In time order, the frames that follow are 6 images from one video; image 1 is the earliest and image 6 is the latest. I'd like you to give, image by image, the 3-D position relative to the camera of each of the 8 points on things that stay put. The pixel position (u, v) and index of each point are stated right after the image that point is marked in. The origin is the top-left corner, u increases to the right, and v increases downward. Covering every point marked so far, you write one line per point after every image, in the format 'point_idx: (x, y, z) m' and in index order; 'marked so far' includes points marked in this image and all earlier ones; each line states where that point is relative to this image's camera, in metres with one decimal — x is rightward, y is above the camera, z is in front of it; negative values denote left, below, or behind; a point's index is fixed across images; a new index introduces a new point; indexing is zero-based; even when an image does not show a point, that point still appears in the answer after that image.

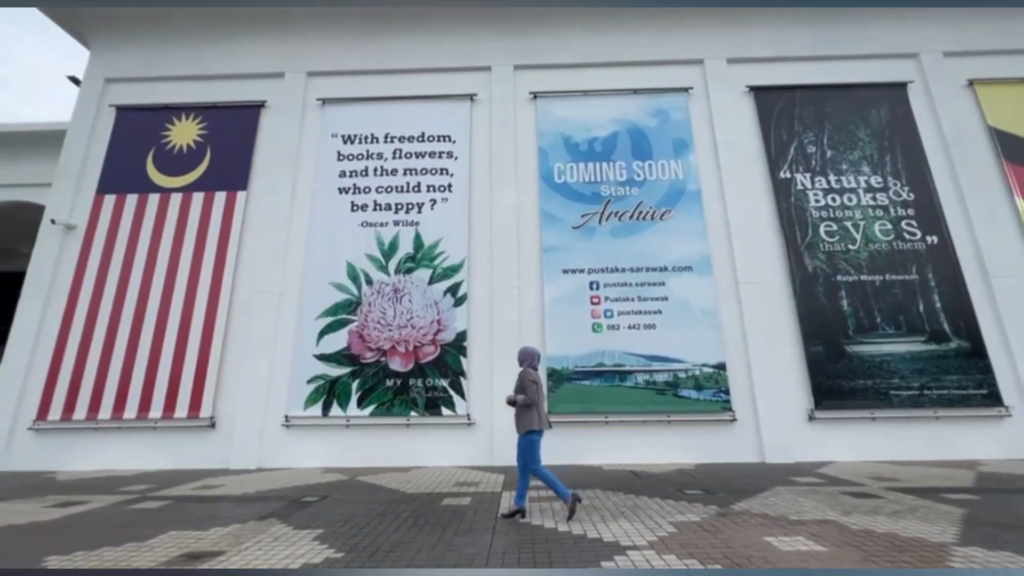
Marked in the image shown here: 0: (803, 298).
0: (+4.7, -0.2, +8.0) m
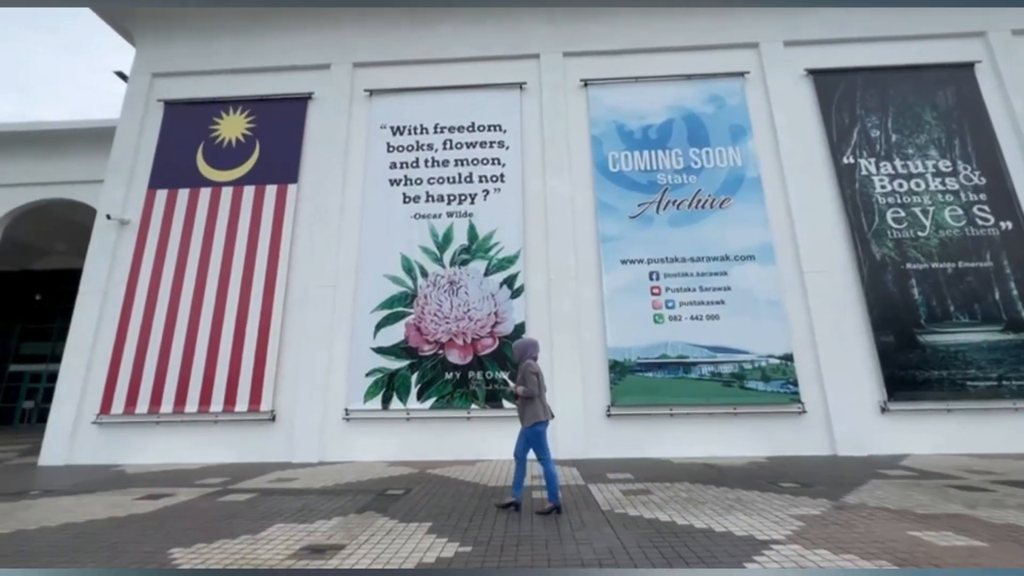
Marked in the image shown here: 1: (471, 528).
0: (+5.6, 0.0, +7.8) m
1: (-0.3, -1.9, +3.9) m
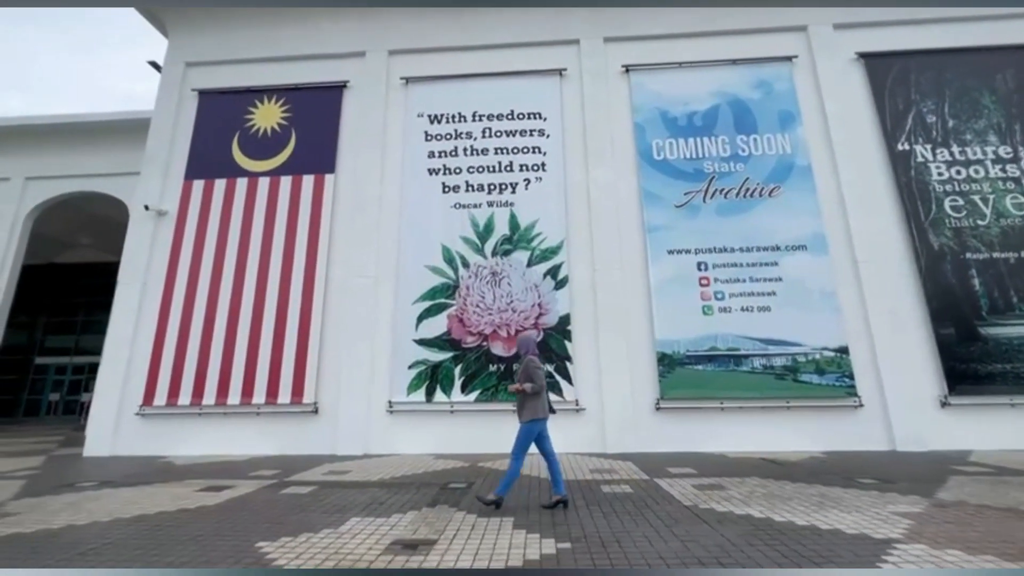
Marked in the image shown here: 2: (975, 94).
0: (+6.3, +0.2, +7.5) m
1: (+0.4, -1.8, +3.7) m
2: (+7.6, +3.2, +8.3) m
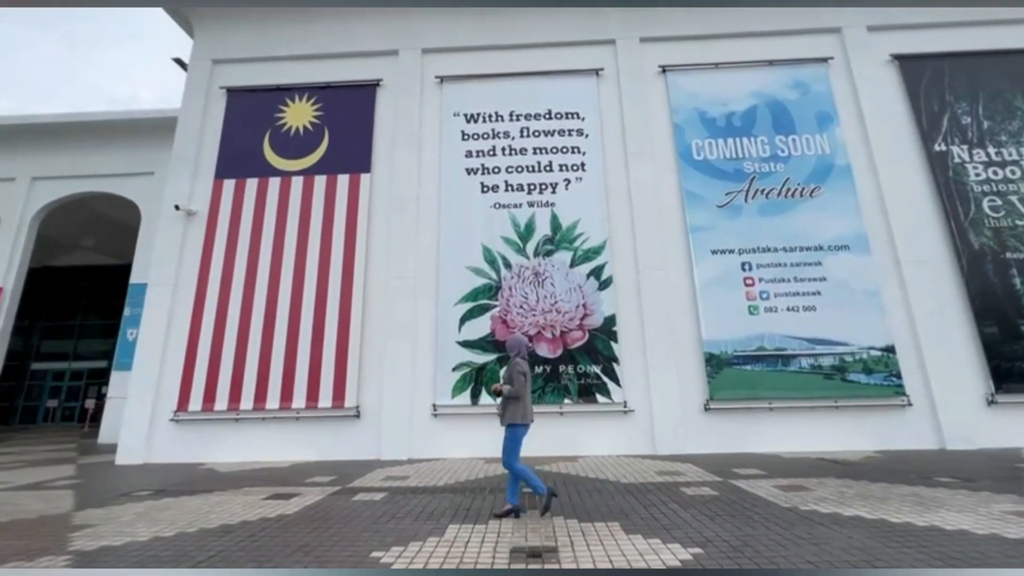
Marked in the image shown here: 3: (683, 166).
0: (+7.0, +0.2, +7.6) m
1: (+1.2, -1.8, +3.7) m
2: (+8.3, +3.2, +8.4) m
3: (+2.9, +2.0, +8.4) m
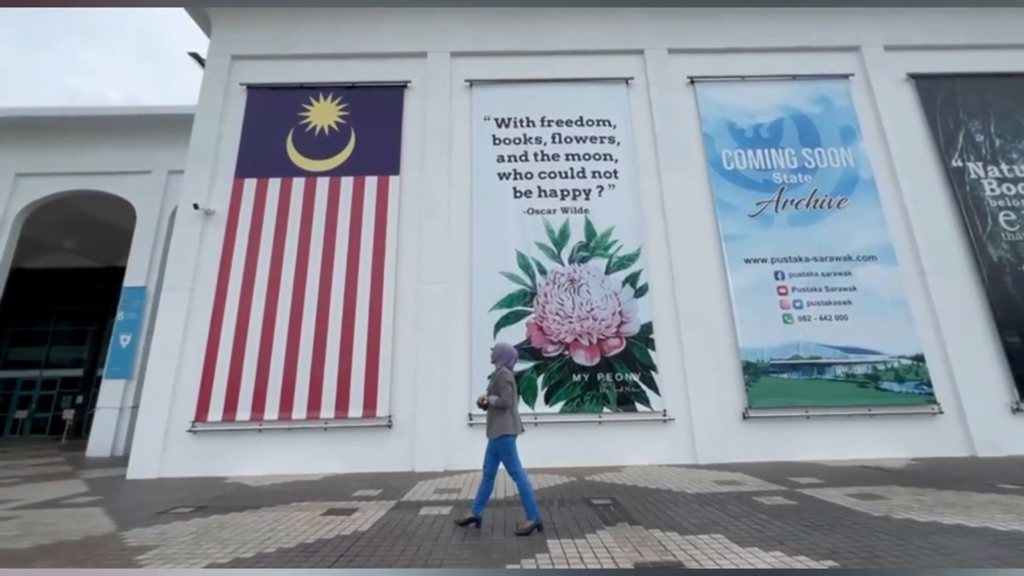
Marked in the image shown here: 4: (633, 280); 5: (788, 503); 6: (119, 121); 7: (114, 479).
0: (+7.6, 0.0, +7.9) m
1: (+1.9, -1.8, +3.6) m
2: (+8.9, +3.0, +8.8) m
3: (+3.4, +1.9, +8.5) m
4: (+1.9, +0.1, +7.9) m
5: (+2.6, -2.0, +4.7) m
6: (-9.5, +4.0, +12.1) m
7: (-5.8, -2.8, +7.3) m
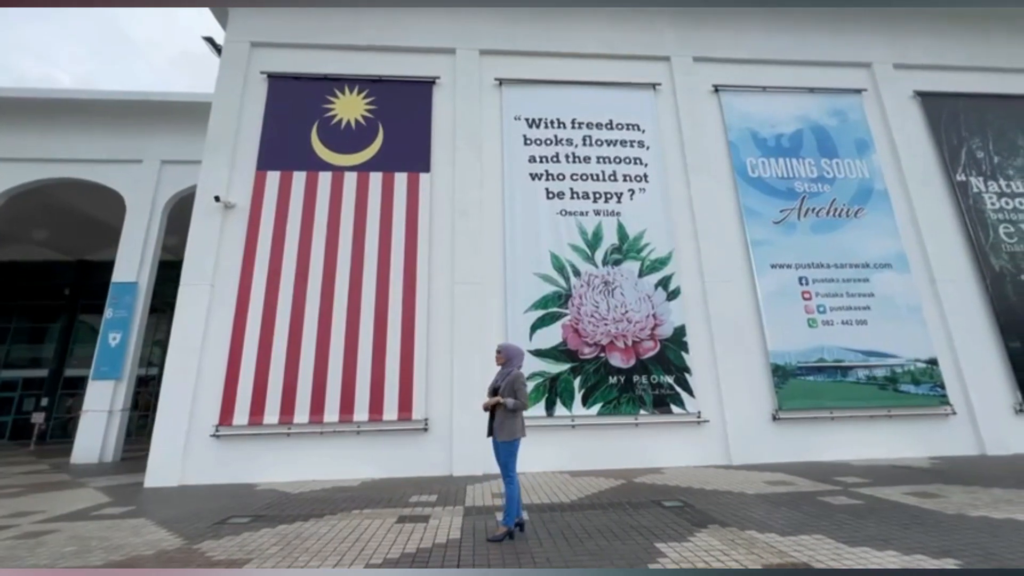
0: (+8.1, -0.1, +8.4) m
1: (+2.8, -1.8, +3.7) m
2: (+9.4, +2.9, +9.4) m
3: (+3.9, +1.8, +8.7) m
4: (+2.4, +0.1, +8.0) m
5: (+3.3, -2.1, +4.9) m
6: (-9.1, +4.2, +11.4) m
7: (-5.2, -2.7, +6.8) m
